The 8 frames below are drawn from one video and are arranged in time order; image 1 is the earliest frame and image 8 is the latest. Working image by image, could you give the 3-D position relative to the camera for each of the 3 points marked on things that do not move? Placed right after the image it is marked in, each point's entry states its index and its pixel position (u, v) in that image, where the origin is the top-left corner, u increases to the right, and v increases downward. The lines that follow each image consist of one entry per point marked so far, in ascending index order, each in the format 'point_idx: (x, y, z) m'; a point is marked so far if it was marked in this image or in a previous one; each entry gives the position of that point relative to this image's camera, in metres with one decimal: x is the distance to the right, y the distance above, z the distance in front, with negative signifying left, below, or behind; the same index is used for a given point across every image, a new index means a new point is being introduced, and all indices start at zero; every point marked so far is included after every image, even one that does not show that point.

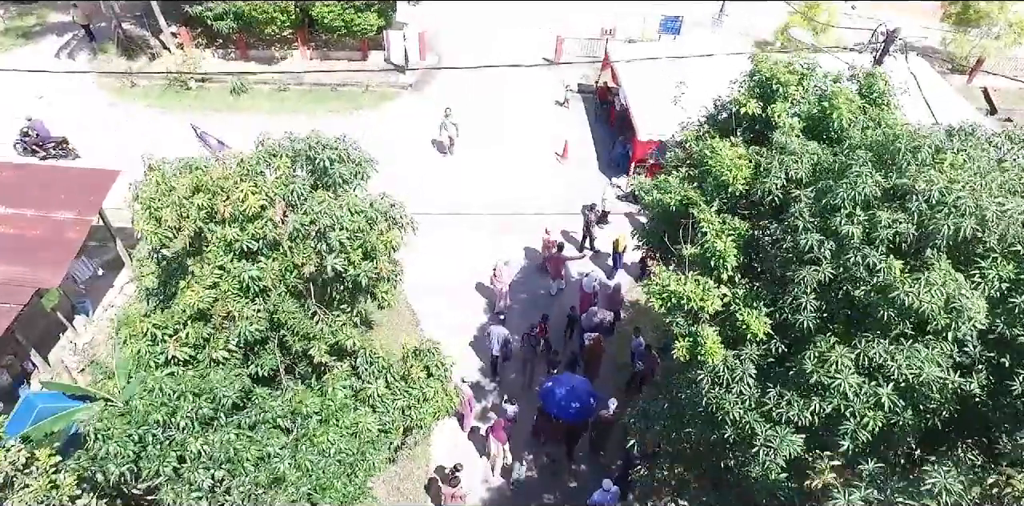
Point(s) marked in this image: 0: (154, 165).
0: (-5.0, +1.2, +8.5) m
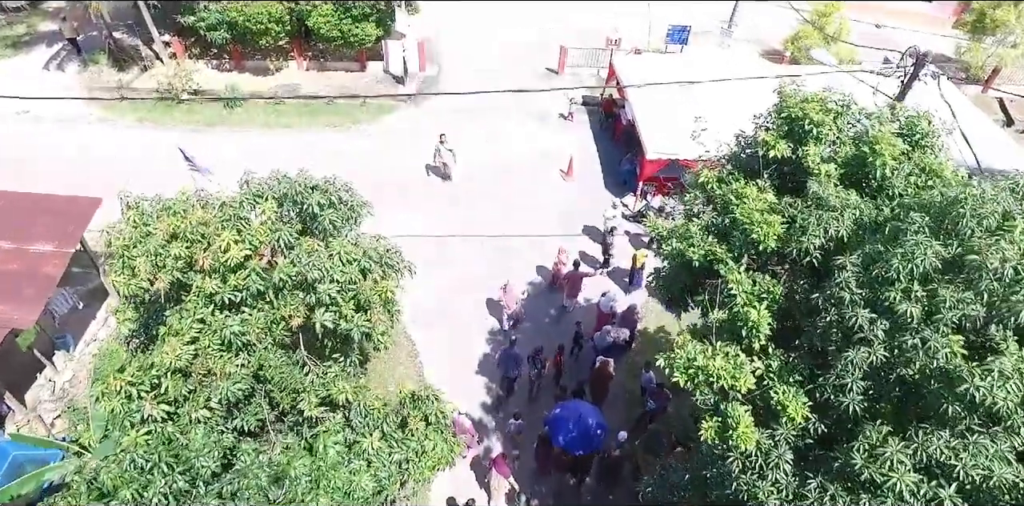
0: (-4.9, +0.6, +7.8) m
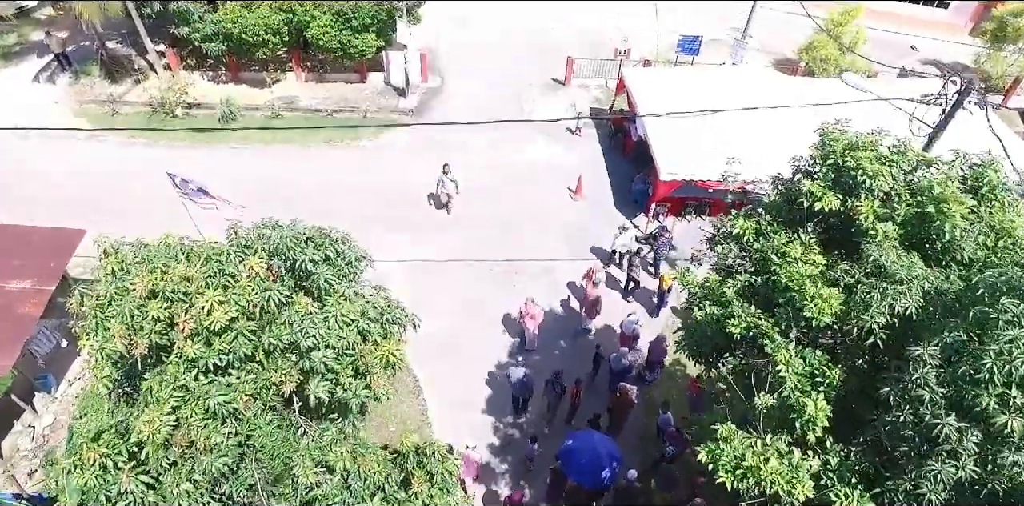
0: (-4.8, 0.0, +7.2) m
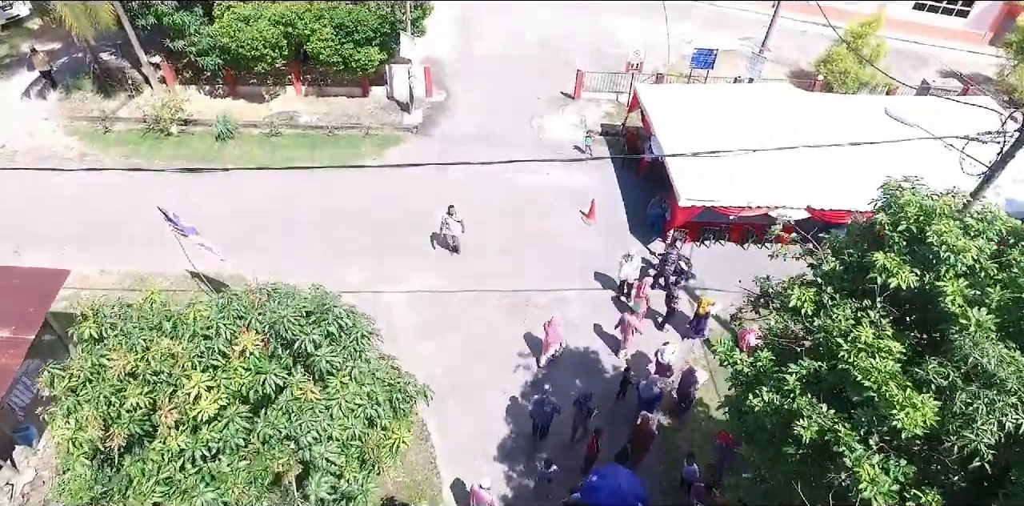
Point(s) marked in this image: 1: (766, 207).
0: (-4.5, -0.7, +6.4) m
1: (+5.8, +1.1, +13.9) m
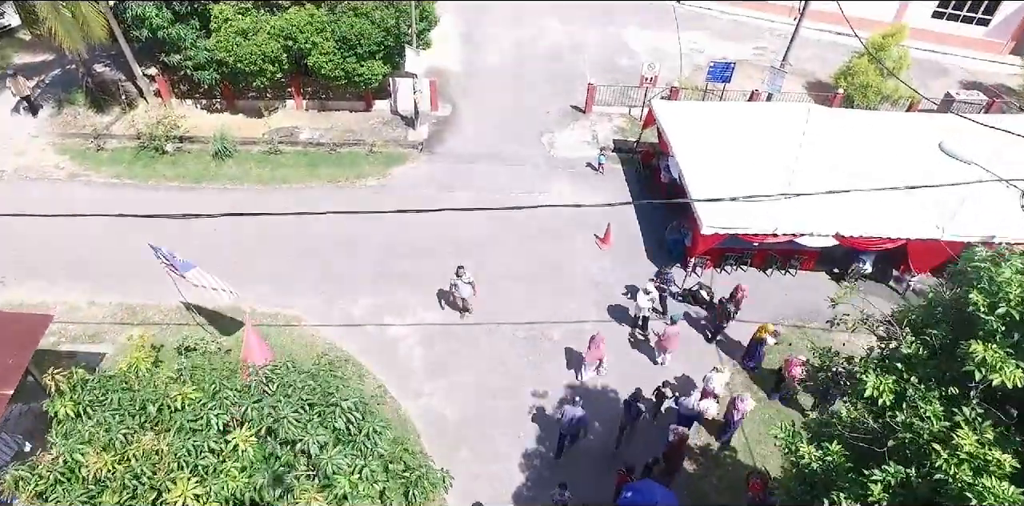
0: (-4.2, -1.3, +5.7) m
1: (+6.1, +0.4, +13.2) m
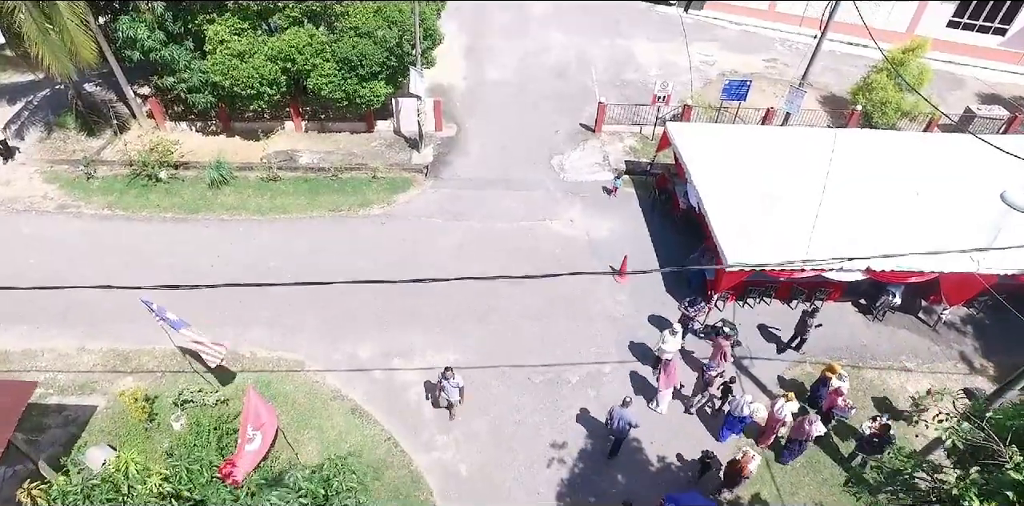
0: (-3.9, -2.2, +5.0) m
1: (+6.4, -0.3, +12.6) m
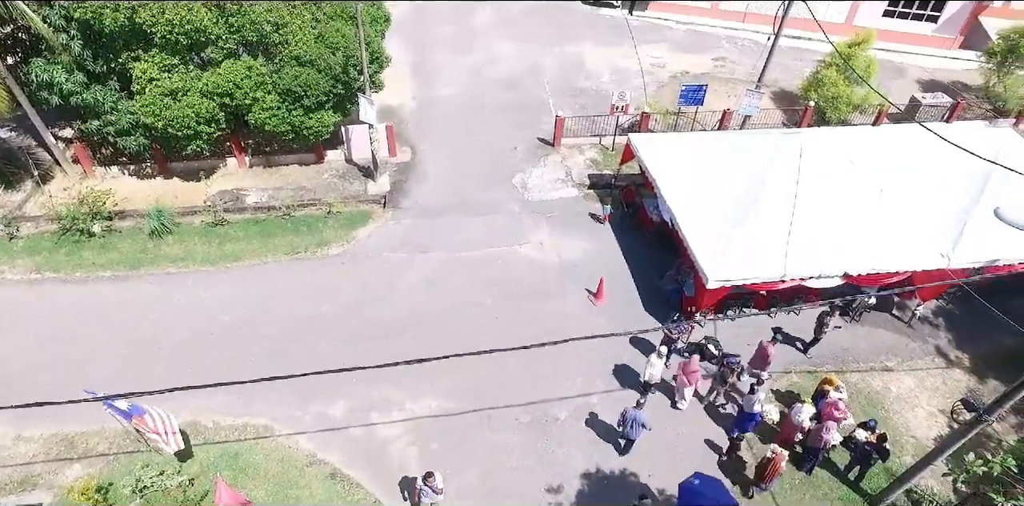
0: (-3.6, -3.2, +4.1) m
1: (+5.9, -0.5, +12.4) m
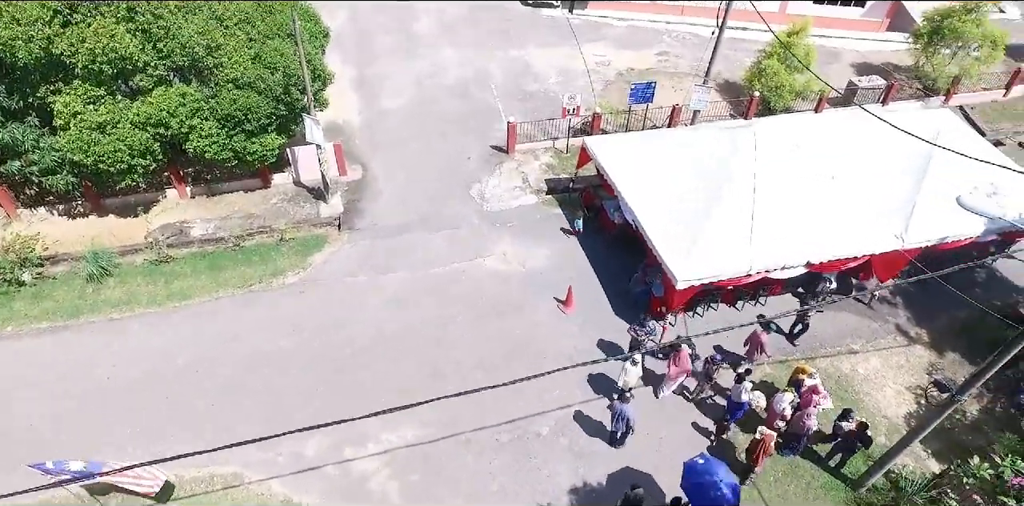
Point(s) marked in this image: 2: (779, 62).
0: (-3.4, -3.7, +3.6) m
1: (+5.2, -0.3, +12.5) m
2: (+8.5, +6.0, +19.3) m
